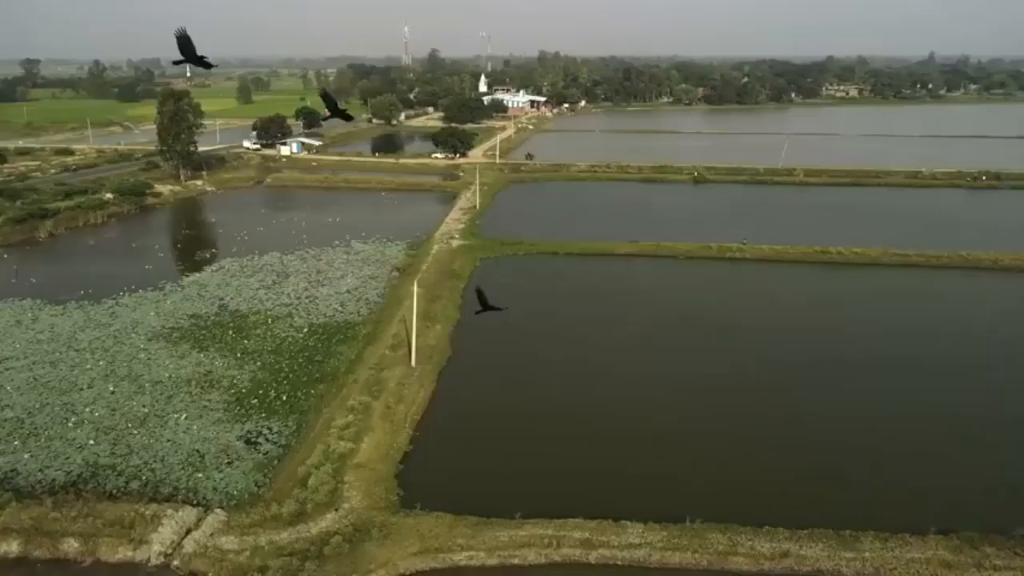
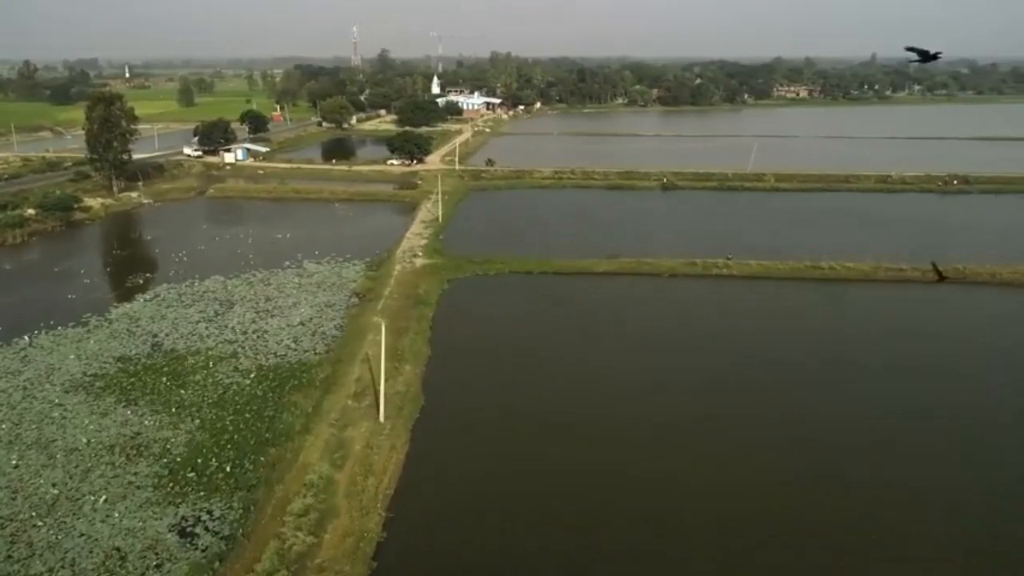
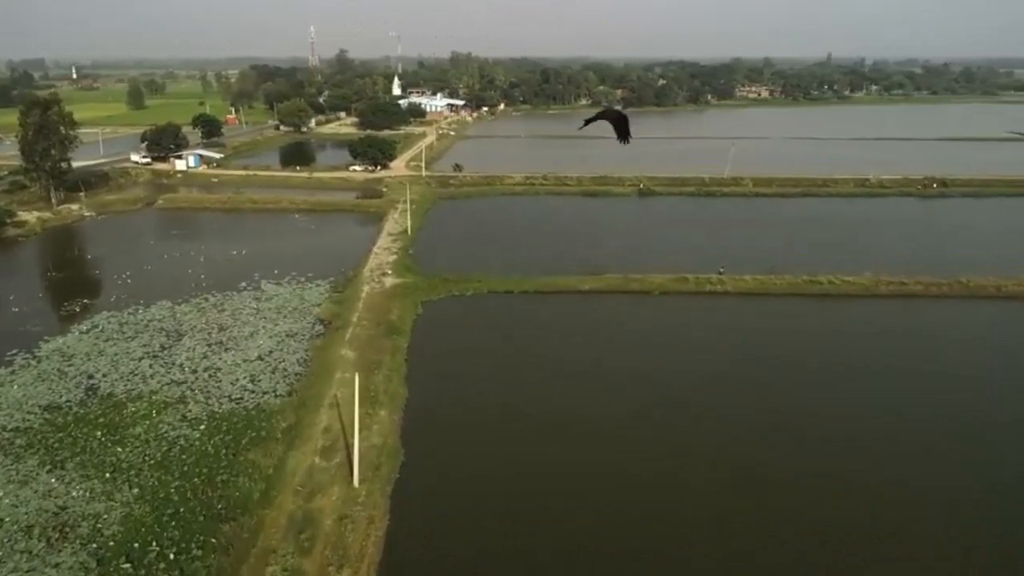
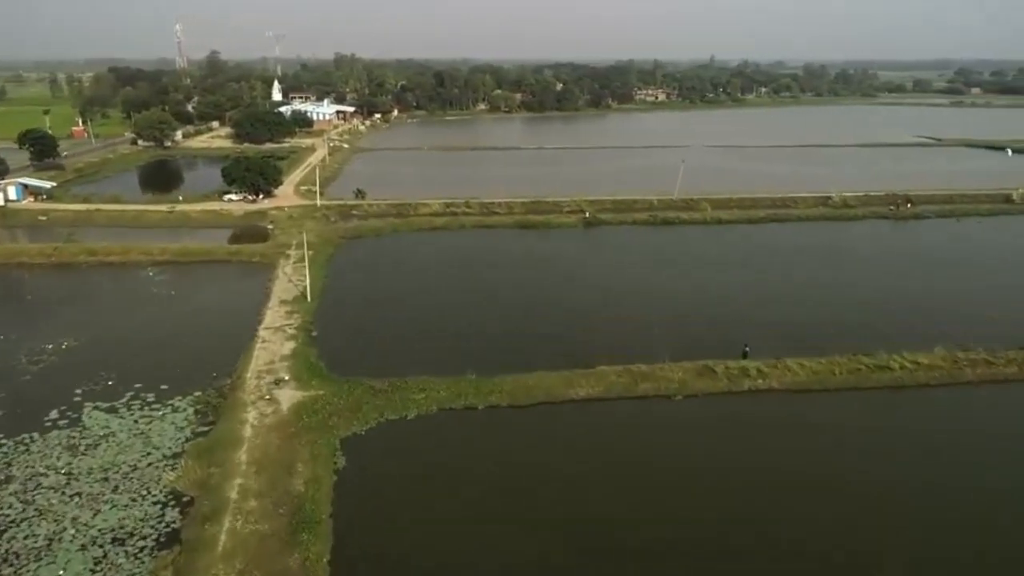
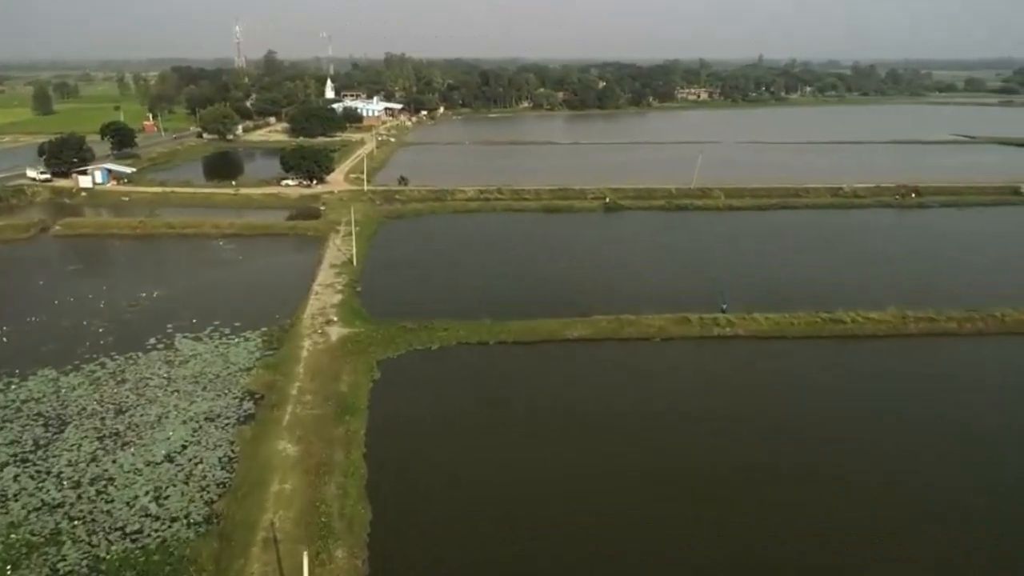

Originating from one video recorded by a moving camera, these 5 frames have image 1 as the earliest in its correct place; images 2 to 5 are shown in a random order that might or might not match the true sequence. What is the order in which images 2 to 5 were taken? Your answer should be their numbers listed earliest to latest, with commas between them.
2, 3, 5, 4
